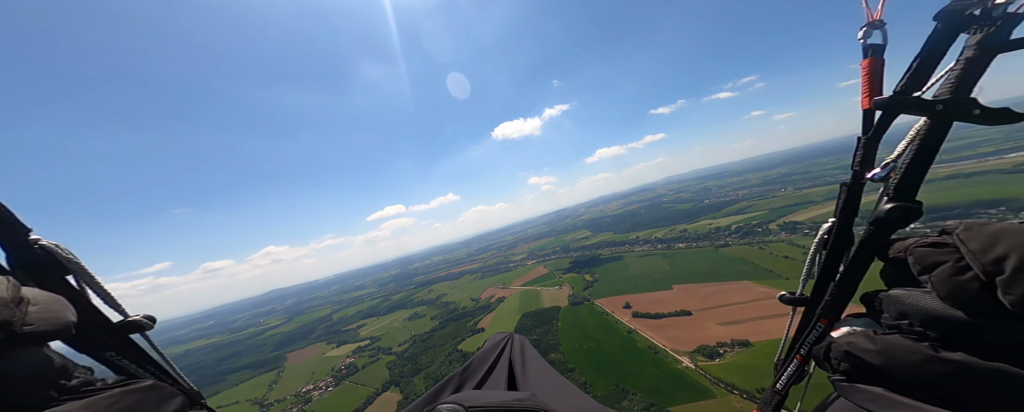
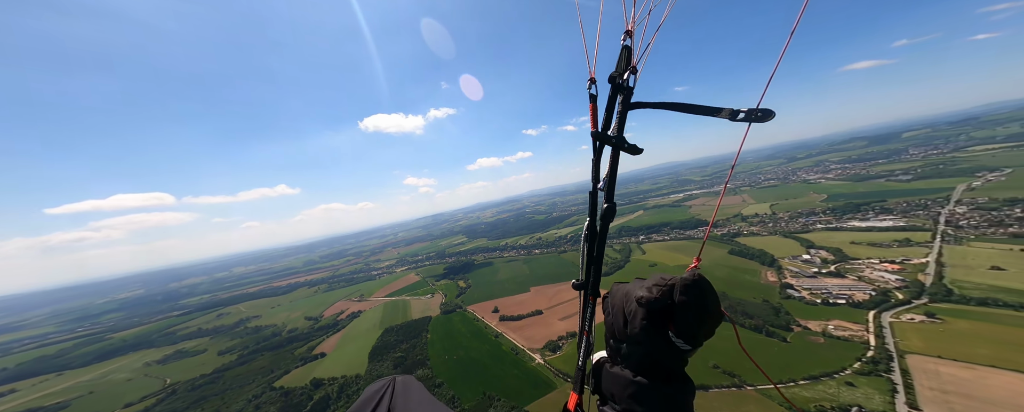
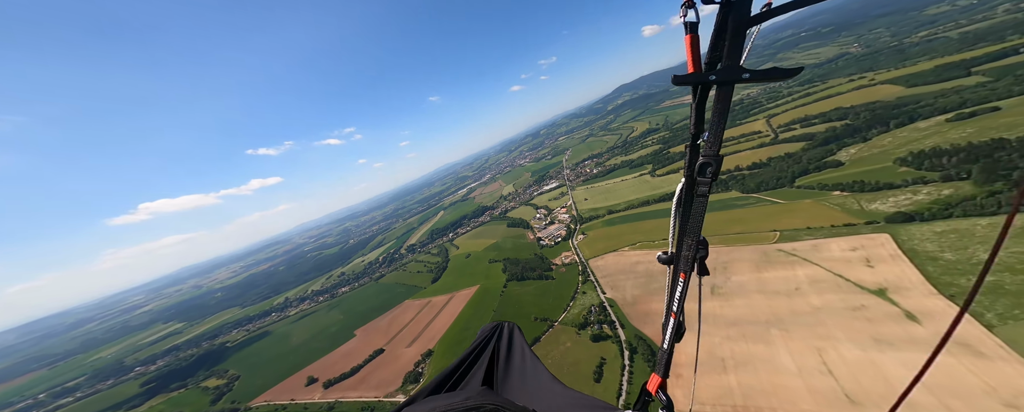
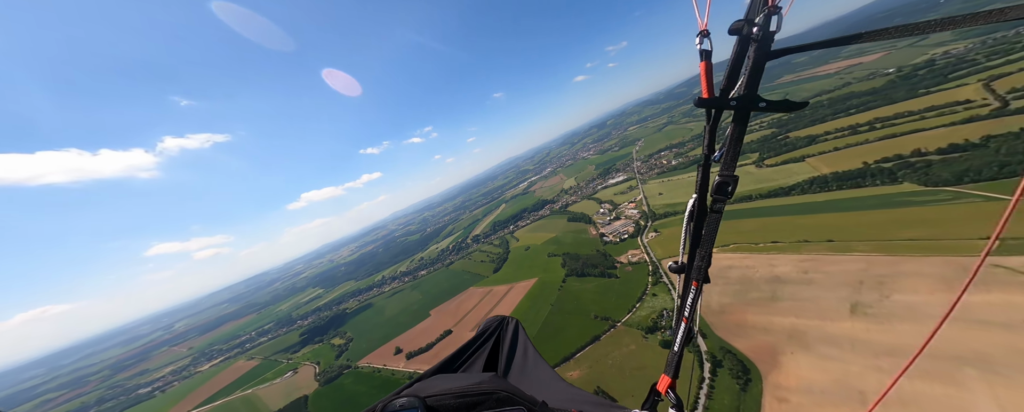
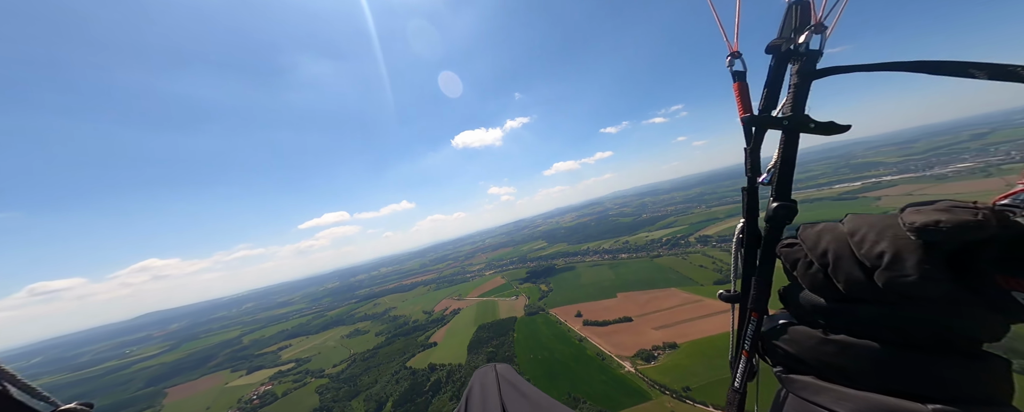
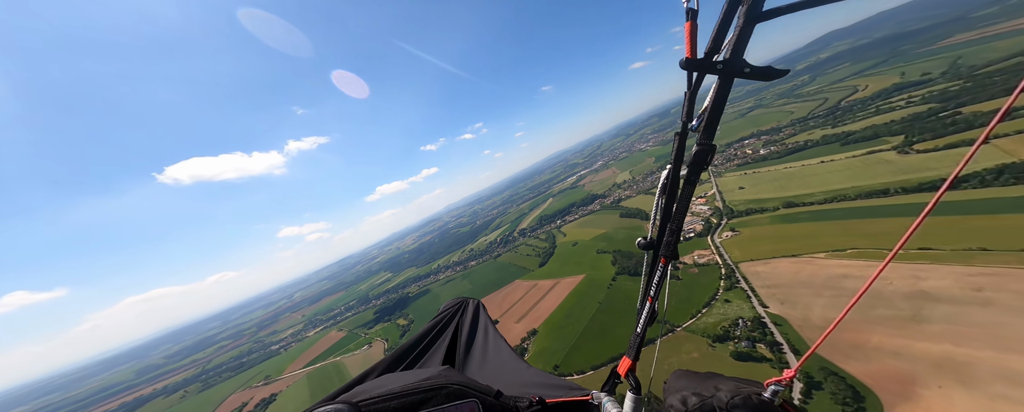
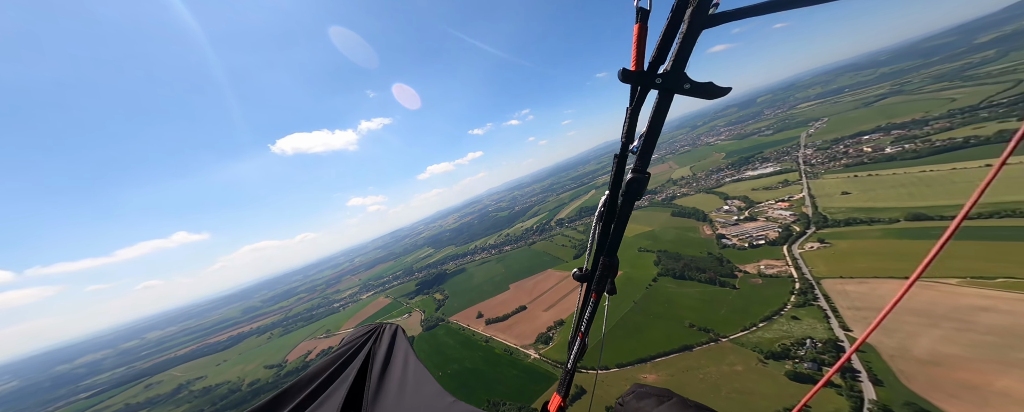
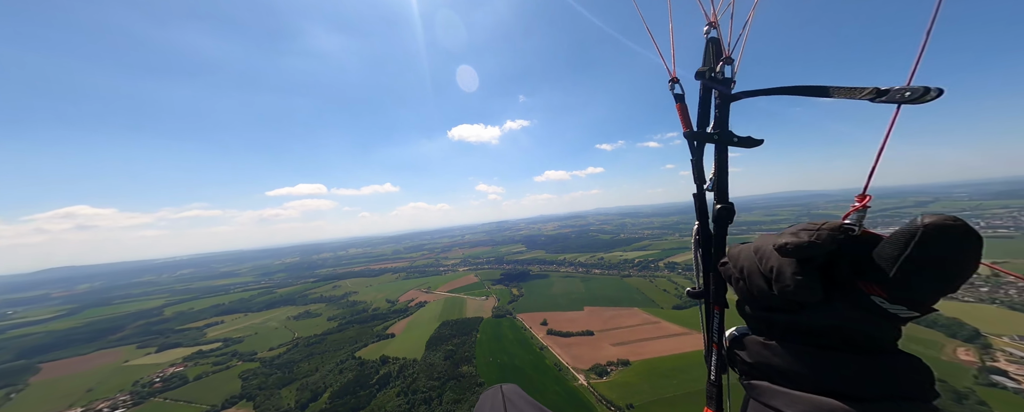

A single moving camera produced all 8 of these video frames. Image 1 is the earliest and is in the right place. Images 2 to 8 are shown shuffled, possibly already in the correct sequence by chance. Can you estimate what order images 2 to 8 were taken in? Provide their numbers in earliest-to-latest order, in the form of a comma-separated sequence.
5, 8, 2, 7, 6, 4, 3
